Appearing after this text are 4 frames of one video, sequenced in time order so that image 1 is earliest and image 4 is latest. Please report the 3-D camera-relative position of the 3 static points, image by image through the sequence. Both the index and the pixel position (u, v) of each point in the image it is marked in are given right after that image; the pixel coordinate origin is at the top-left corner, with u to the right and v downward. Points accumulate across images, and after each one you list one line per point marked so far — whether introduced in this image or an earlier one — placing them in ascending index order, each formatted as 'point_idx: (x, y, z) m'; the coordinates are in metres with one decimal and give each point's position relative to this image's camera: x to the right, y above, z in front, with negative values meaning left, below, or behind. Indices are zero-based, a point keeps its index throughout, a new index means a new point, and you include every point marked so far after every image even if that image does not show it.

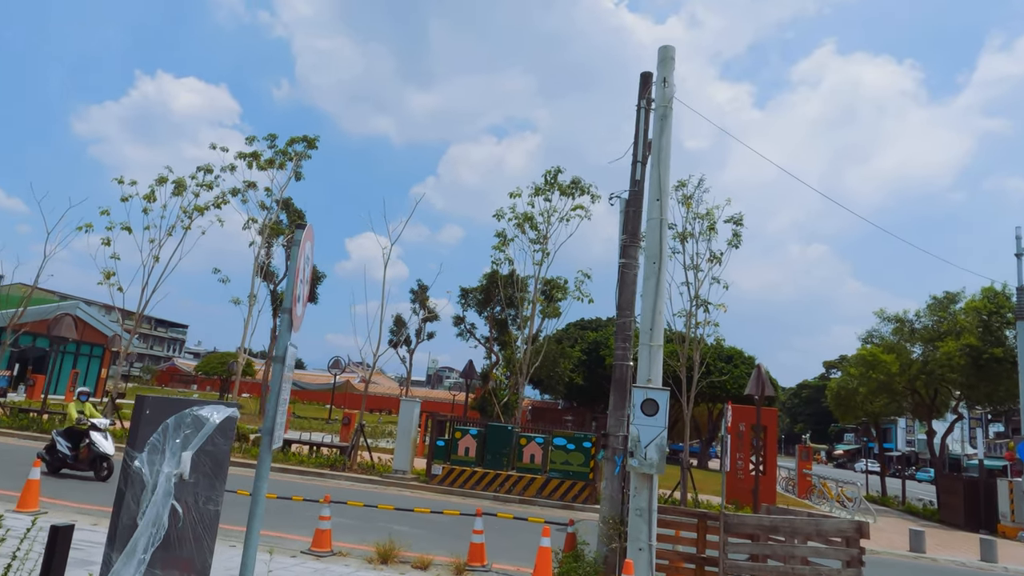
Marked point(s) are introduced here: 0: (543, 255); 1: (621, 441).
0: (+1.0, +1.0, +19.4) m
1: (+1.3, -1.8, +7.8) m
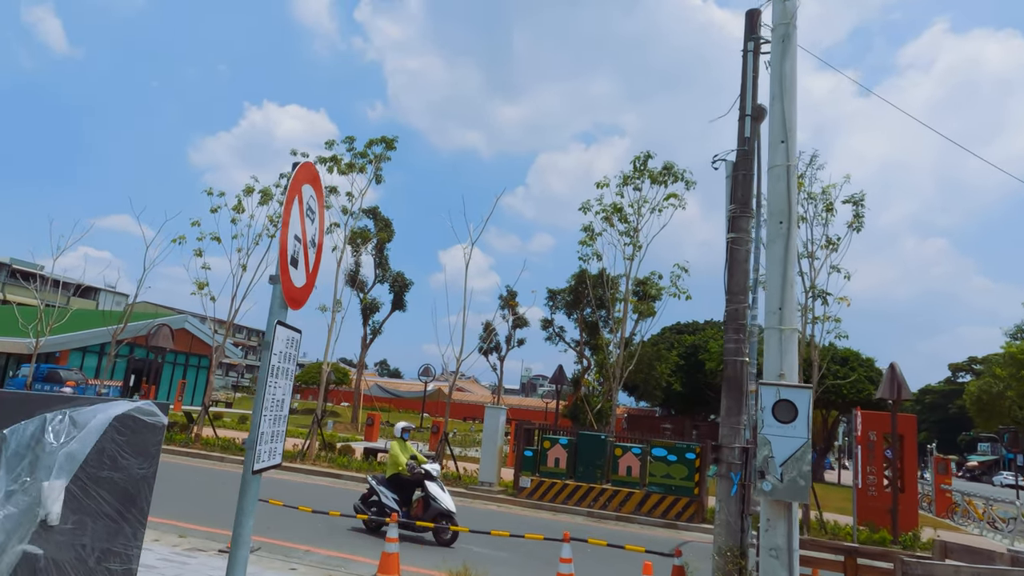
0: (+3.4, +1.1, +17.9) m
1: (+2.2, -1.6, +6.4) m
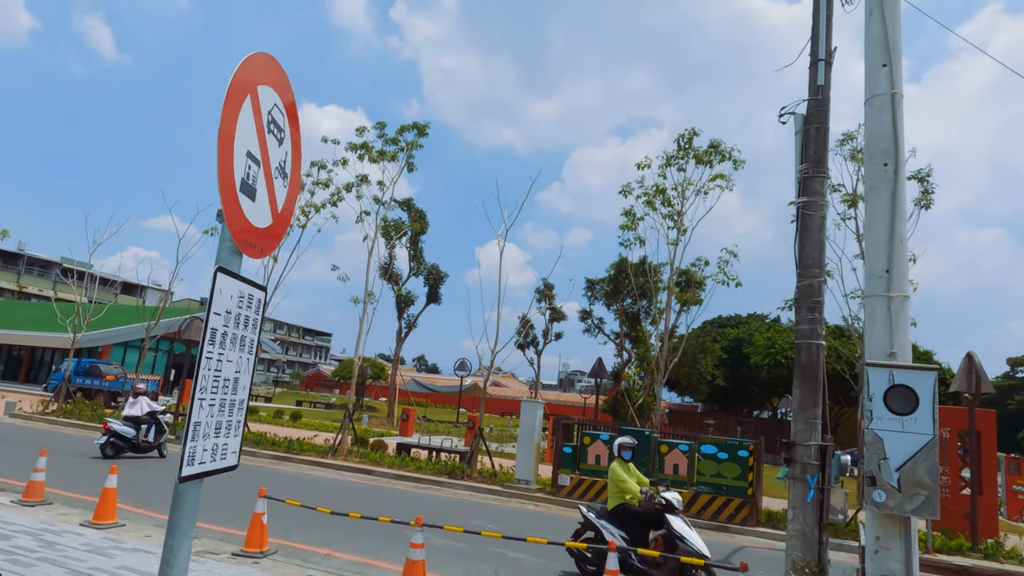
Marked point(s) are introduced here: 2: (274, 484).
0: (+4.3, +1.4, +16.9) m
1: (+2.5, -1.4, +5.4) m
2: (-4.7, -3.9, +13.1) m
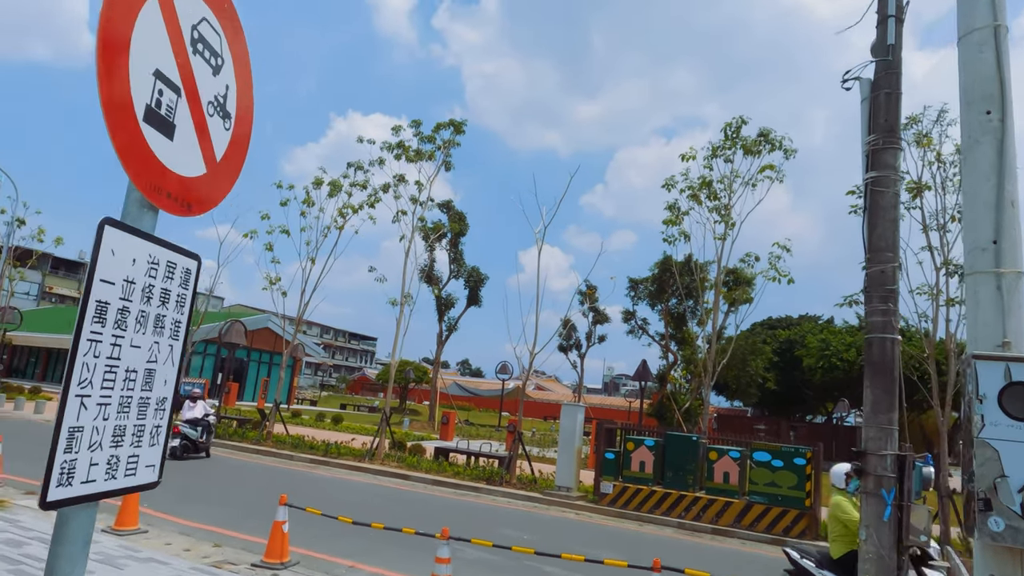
0: (+5.2, +1.4, +16.1) m
1: (+2.7, -1.3, +4.7) m
2: (-4.0, -3.9, +12.8) m
